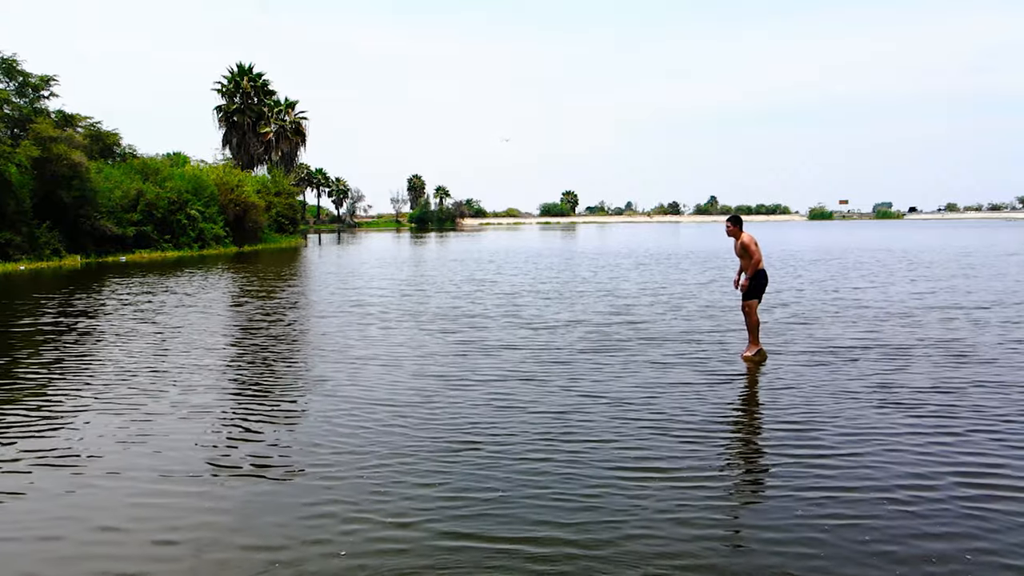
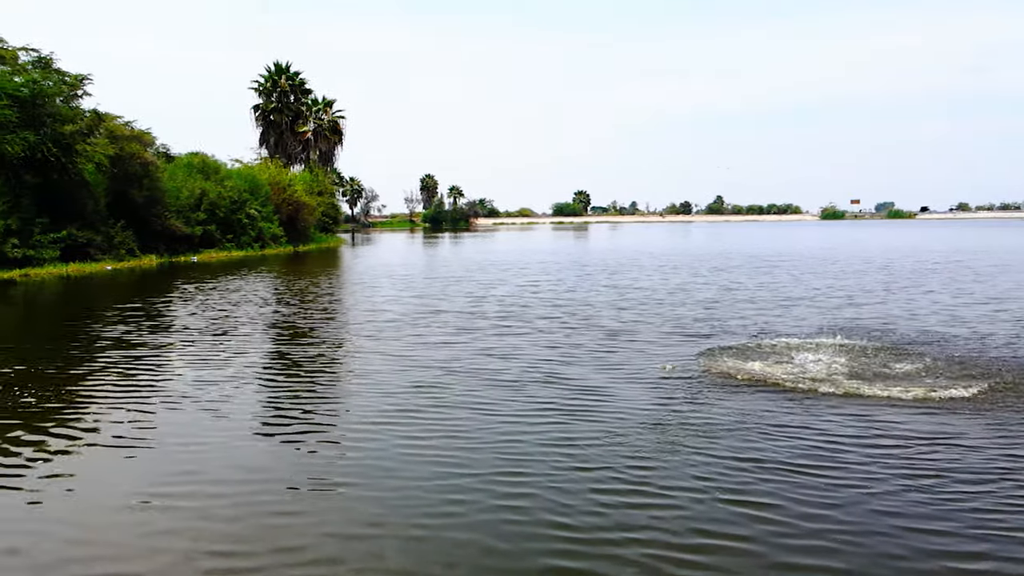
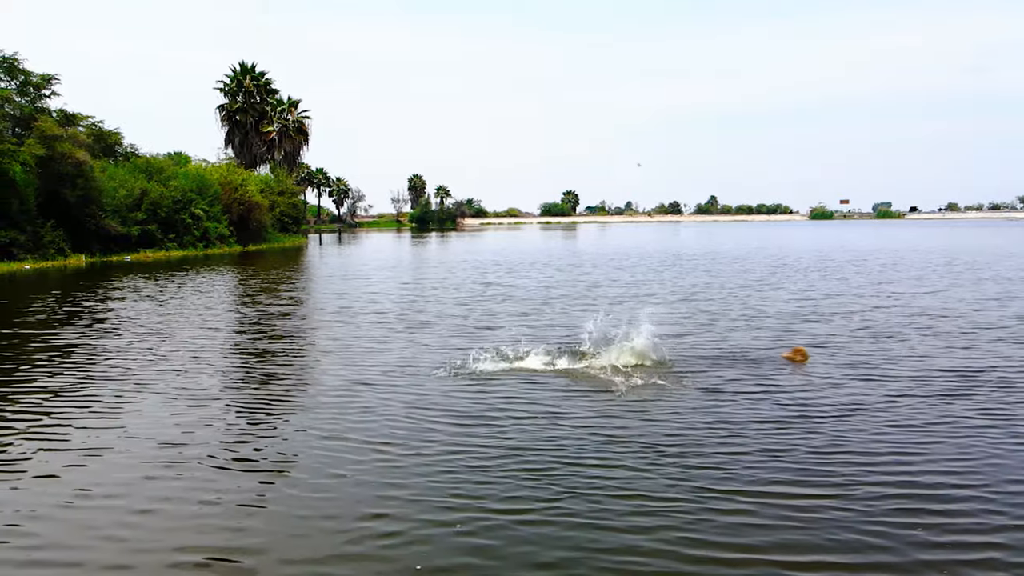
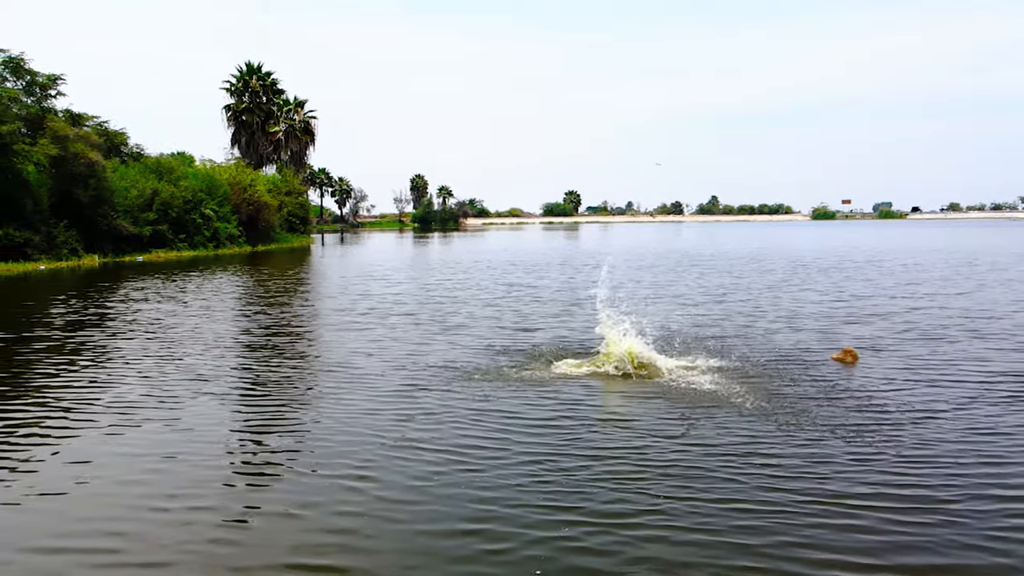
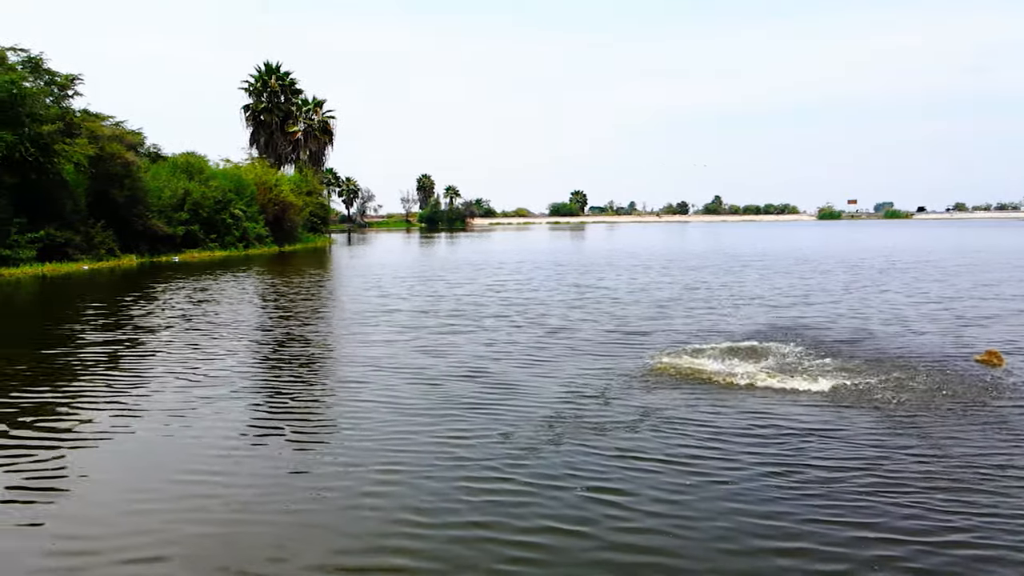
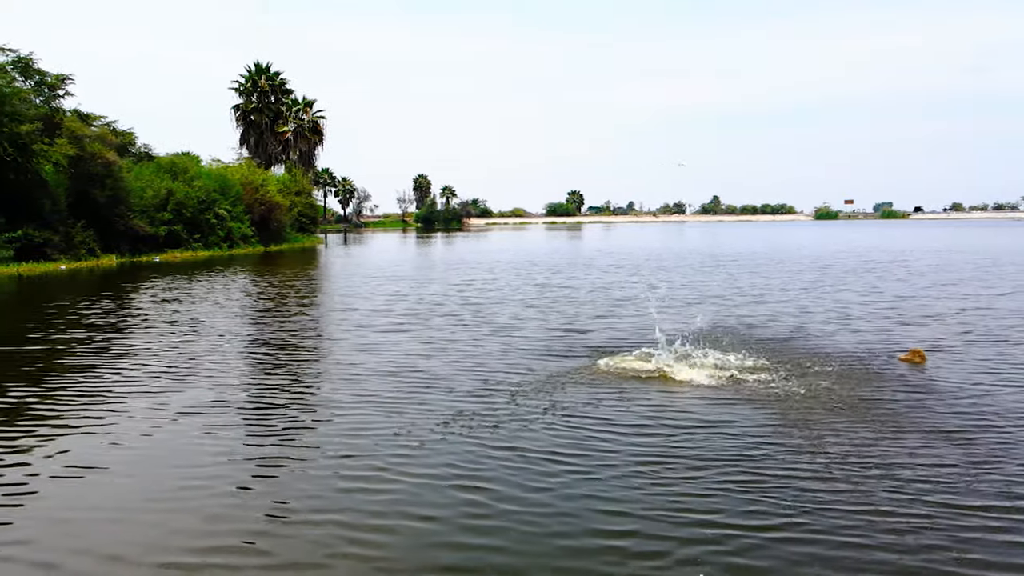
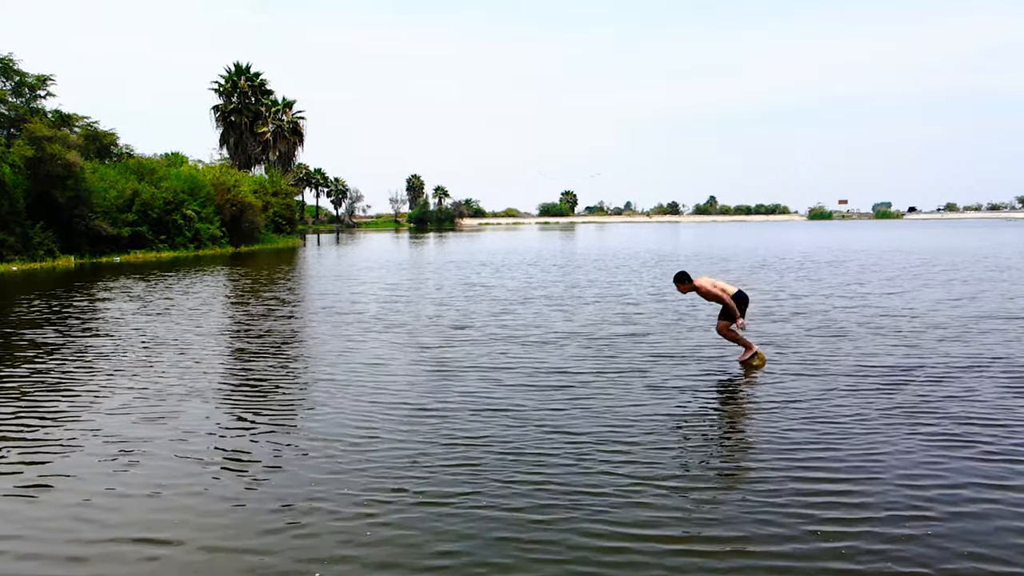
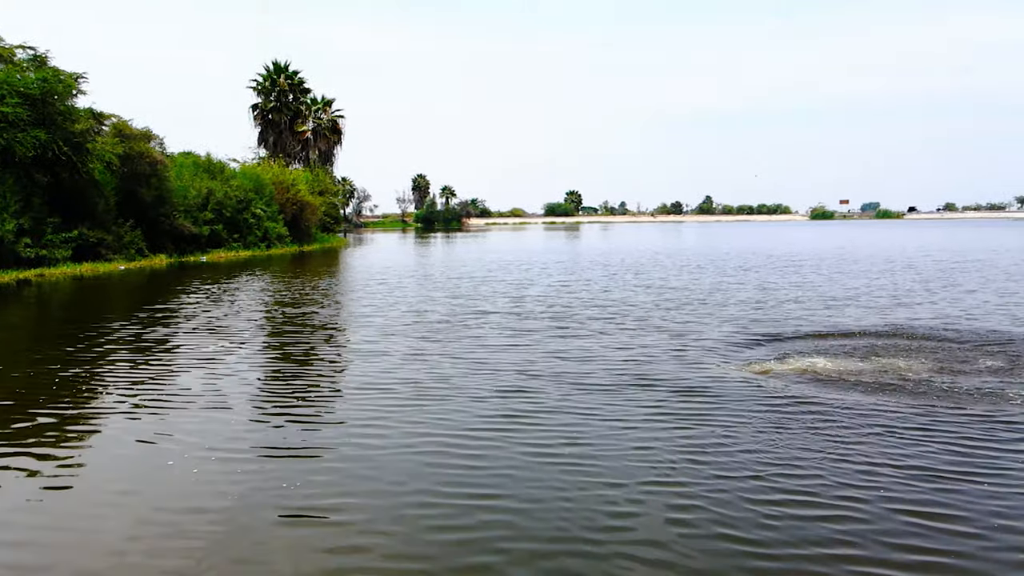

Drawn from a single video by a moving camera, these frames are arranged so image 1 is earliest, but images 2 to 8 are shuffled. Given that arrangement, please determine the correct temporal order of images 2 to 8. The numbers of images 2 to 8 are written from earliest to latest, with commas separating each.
7, 3, 4, 6, 5, 2, 8
